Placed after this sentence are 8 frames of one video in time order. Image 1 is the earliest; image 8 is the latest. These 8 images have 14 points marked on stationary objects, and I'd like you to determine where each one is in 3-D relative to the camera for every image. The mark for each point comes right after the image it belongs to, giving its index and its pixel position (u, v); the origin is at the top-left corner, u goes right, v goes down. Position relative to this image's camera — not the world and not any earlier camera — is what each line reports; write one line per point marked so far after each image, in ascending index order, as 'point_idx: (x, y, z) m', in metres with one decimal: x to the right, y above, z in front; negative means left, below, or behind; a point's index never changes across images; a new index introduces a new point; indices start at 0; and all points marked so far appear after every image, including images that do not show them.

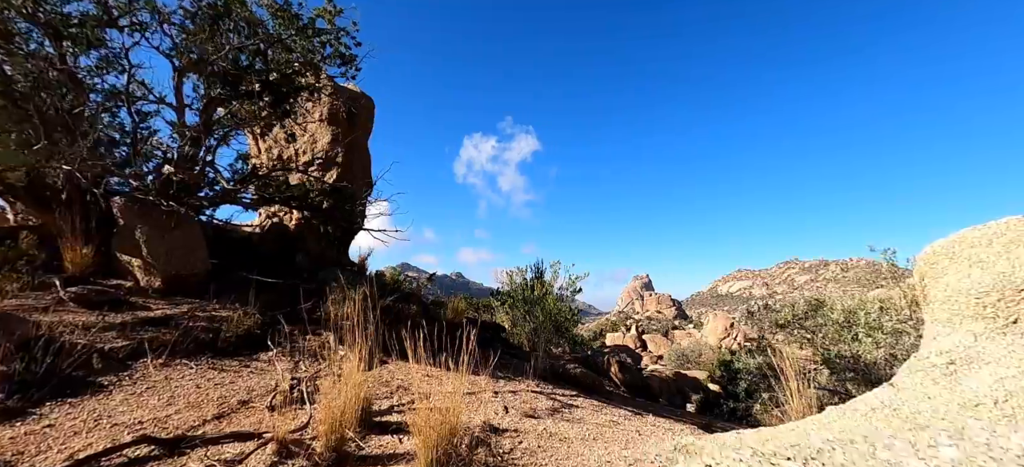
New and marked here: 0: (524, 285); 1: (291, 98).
0: (+0.3, -1.5, +11.8) m
1: (-4.4, +2.7, +8.3) m
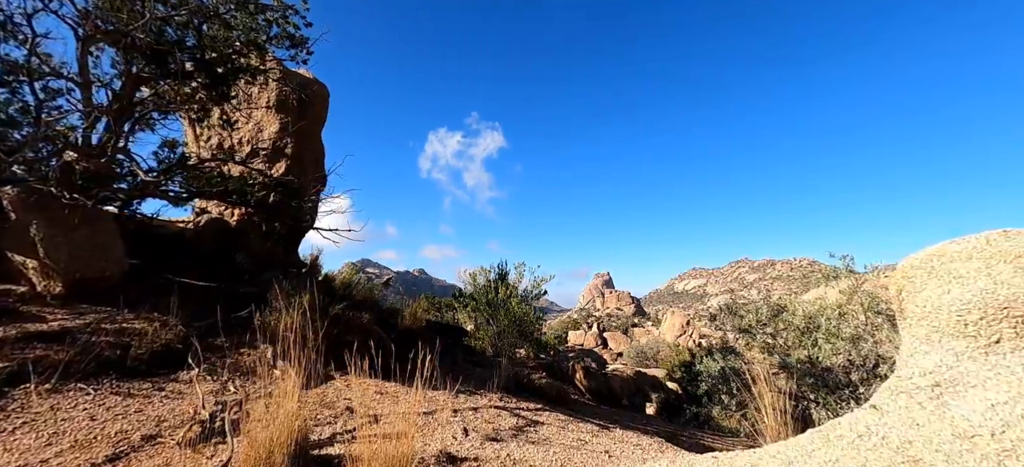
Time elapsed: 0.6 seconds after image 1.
0: (-0.7, -1.5, +11.4) m
1: (-5.1, +2.8, +7.4) m
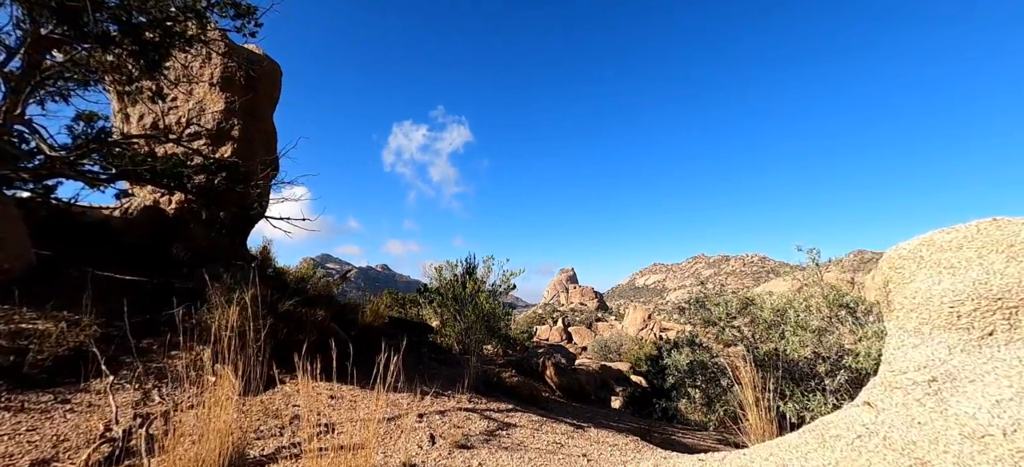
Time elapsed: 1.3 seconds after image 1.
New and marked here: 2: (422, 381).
0: (-1.5, -1.3, +10.9) m
1: (-5.5, +2.9, +6.6) m
2: (-1.3, -2.1, +5.8) m
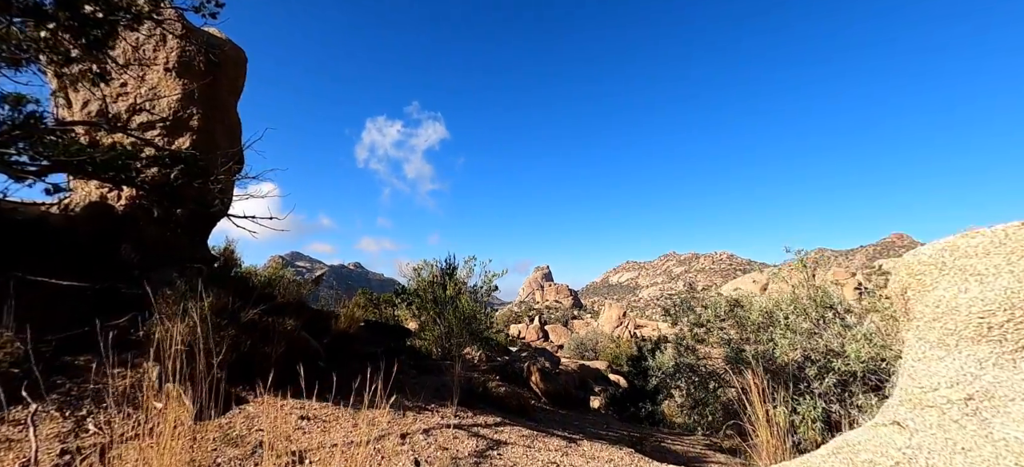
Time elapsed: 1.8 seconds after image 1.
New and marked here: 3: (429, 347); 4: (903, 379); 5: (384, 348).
0: (-2.0, -1.3, +10.4) m
1: (-5.7, +3.0, +5.9) m
2: (-1.4, -2.1, +5.4) m
3: (-1.9, -2.7, +9.7) m
4: (+3.0, -1.1, +3.2) m
5: (-2.5, -2.2, +7.9) m
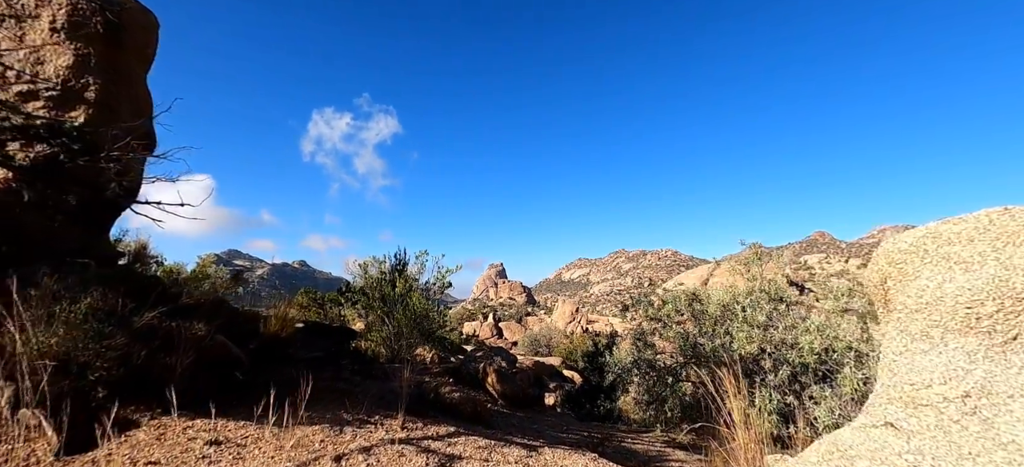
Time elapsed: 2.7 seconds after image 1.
0: (-3.0, -1.1, +9.7) m
1: (-6.2, +3.1, +4.7) m
2: (-1.9, -2.0, +4.7) m
3: (-2.9, -2.5, +9.0) m
4: (+2.7, -1.0, +3.0) m
5: (-3.2, -2.1, +7.1) m
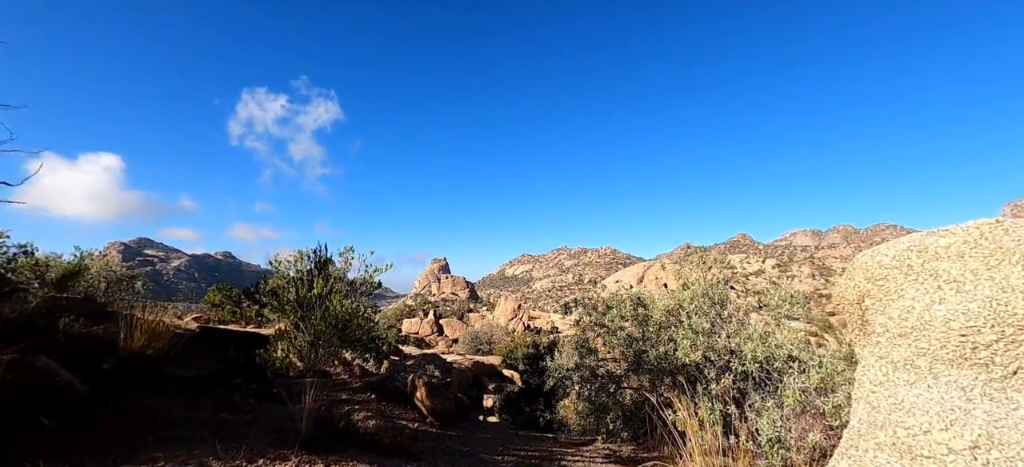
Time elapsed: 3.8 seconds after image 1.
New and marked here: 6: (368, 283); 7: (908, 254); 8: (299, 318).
0: (-4.4, -0.9, +8.4) m
1: (-6.8, +3.3, +3.0) m
2: (-2.6, -1.9, +3.7) m
3: (-4.2, -2.4, +7.8) m
4: (+2.2, -1.1, +2.6) m
5: (-4.3, -1.9, +5.9) m
6: (-3.2, -1.1, +9.3) m
7: (+2.6, -0.1, +2.9) m
8: (-4.1, -1.6, +8.0) m
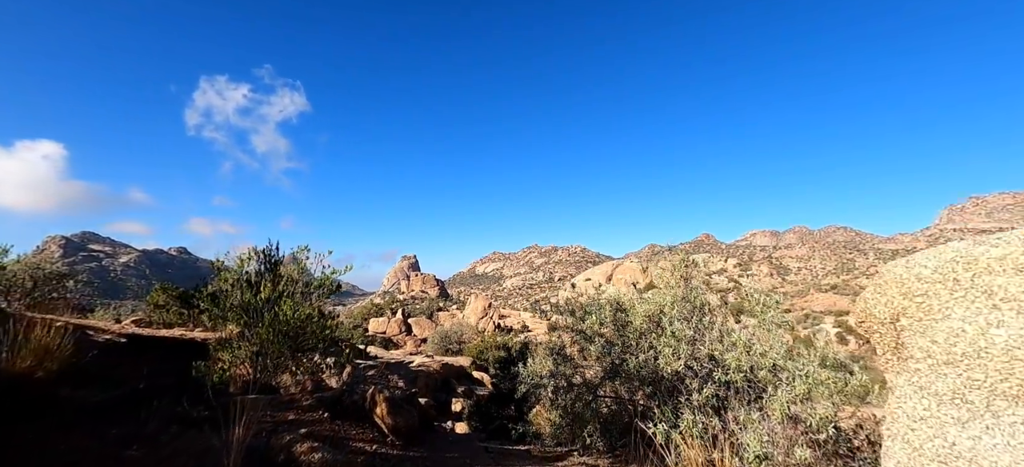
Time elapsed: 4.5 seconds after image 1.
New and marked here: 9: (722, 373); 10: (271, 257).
0: (-4.9, -0.9, +7.5) m
1: (-6.9, +3.3, +2.0) m
2: (-2.9, -1.9, +2.9) m
3: (-4.7, -2.3, +6.9) m
4: (+2.1, -1.1, +2.2) m
5: (-4.6, -1.9, +5.0) m
6: (-3.8, -1.1, +8.5) m
7: (+2.4, -0.2, +2.5) m
8: (-4.6, -1.6, +7.1) m
9: (+3.1, -2.0, +6.0) m
10: (-4.7, -0.5, +8.2) m
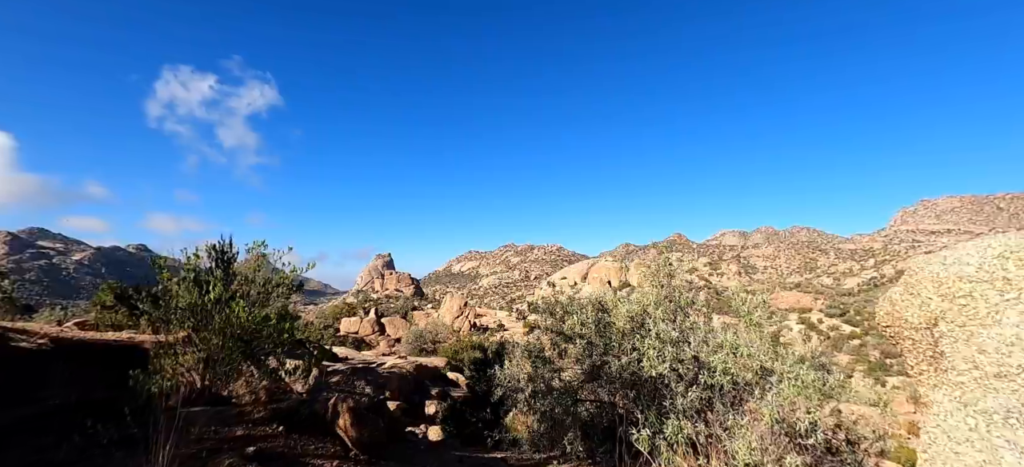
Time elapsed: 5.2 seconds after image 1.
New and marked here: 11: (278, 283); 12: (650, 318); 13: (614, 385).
0: (-5.3, -0.8, +6.8) m
1: (-6.9, +3.4, +1.1) m
2: (-3.0, -1.8, +2.3) m
3: (-5.1, -2.2, +6.2) m
4: (+2.0, -1.1, +1.9) m
5: (-4.9, -1.8, +4.3) m
6: (-4.2, -1.0, +7.8) m
7: (+2.3, -0.1, +2.2) m
8: (-5.0, -1.5, +6.4) m
9: (+2.7, -2.0, +5.7) m
10: (-5.2, -0.4, +7.5) m
11: (-4.3, -0.9, +7.7) m
12: (+2.2, -1.4, +6.9) m
13: (+1.7, -2.5, +6.9) m
